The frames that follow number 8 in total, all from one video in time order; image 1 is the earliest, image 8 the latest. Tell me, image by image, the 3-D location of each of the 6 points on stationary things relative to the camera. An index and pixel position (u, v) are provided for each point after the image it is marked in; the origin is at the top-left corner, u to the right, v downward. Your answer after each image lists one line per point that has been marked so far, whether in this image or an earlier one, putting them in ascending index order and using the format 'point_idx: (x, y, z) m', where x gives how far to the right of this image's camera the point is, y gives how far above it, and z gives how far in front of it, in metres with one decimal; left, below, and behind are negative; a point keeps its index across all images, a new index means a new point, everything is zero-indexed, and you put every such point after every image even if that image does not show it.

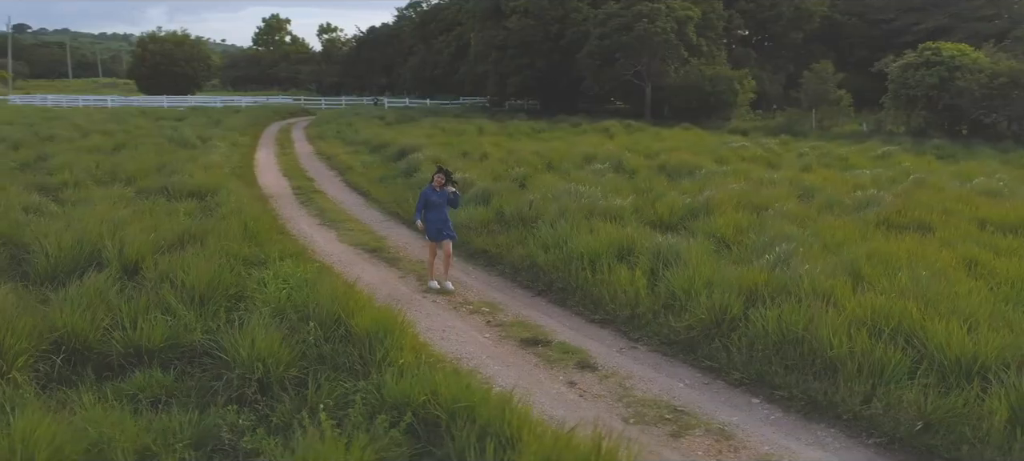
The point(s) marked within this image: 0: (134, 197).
0: (-5.3, +0.5, +10.6) m
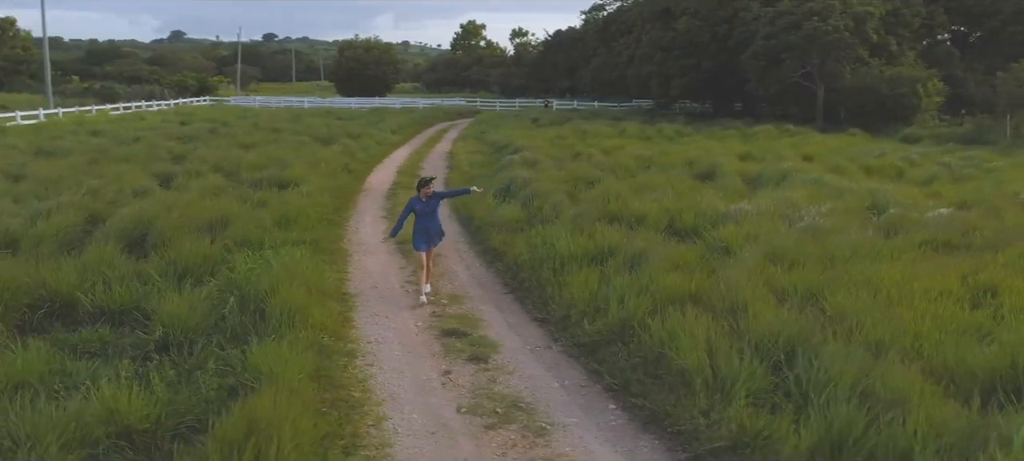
0: (-4.6, +0.7, +12.2) m
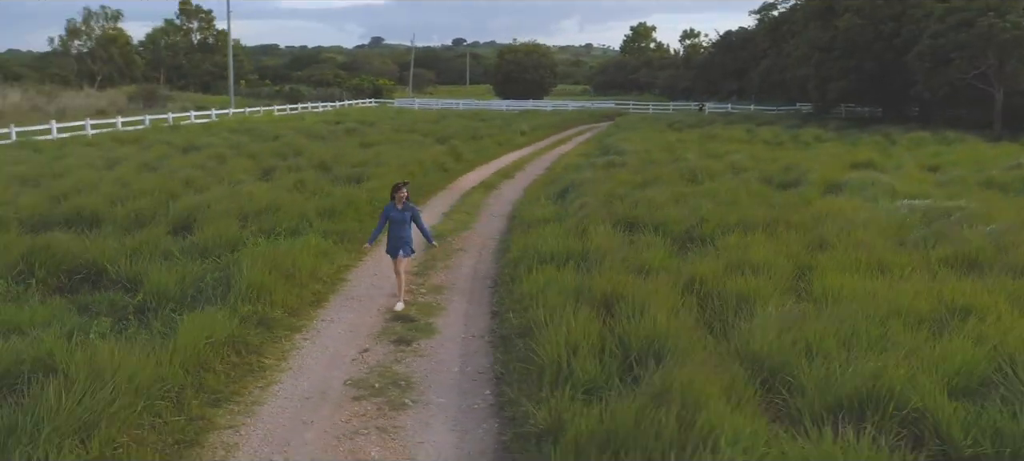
0: (-3.6, +0.9, +13.5) m
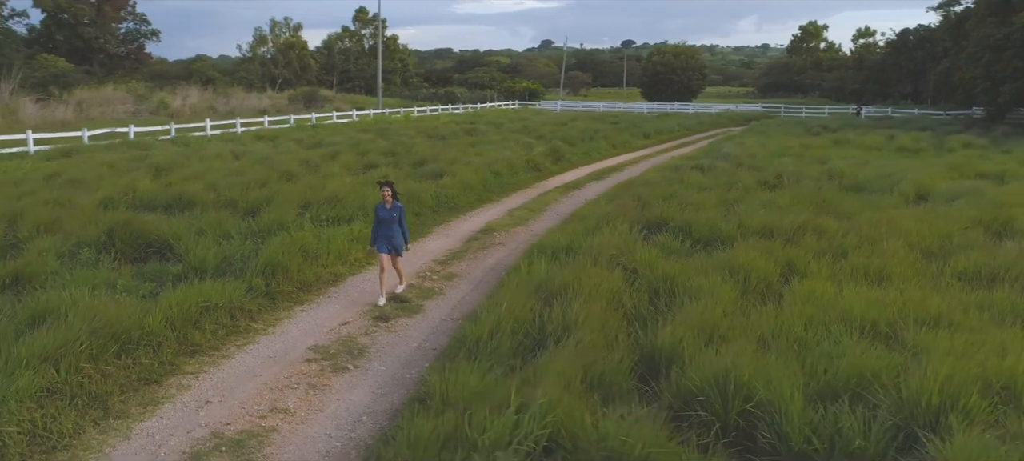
0: (-2.3, +1.0, +14.7) m
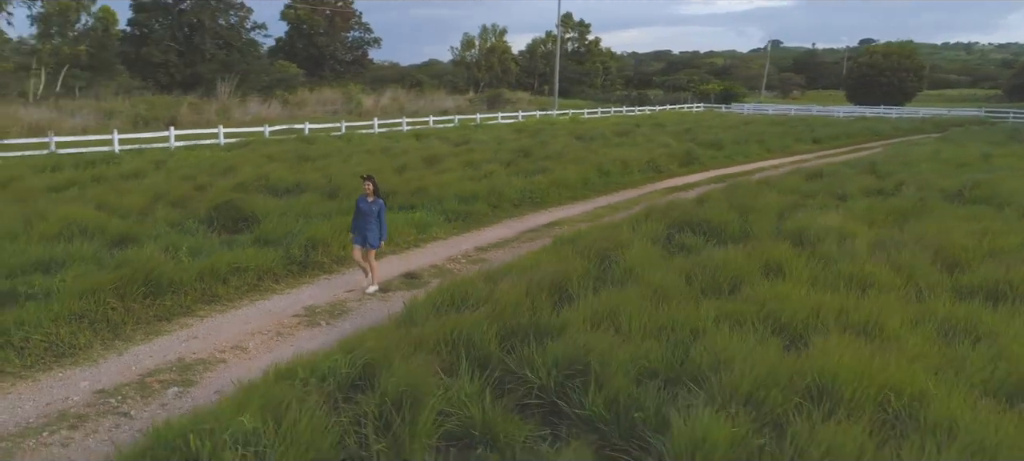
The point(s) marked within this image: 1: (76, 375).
0: (-0.3, +1.2, +15.8) m
1: (-3.3, -1.1, +5.7) m
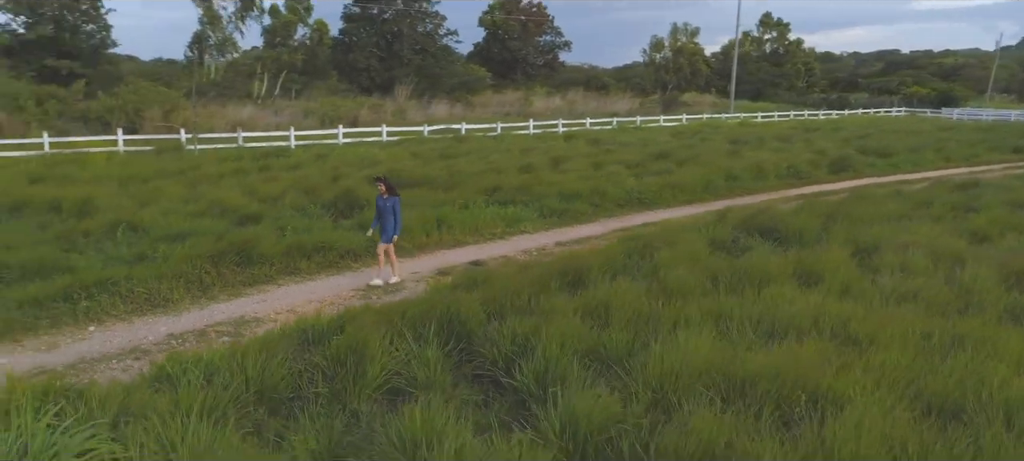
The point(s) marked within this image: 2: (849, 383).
0: (+2.2, +1.2, +16.2) m
1: (-3.3, -0.8, +7.1) m
2: (+2.1, -0.9, +4.7) m
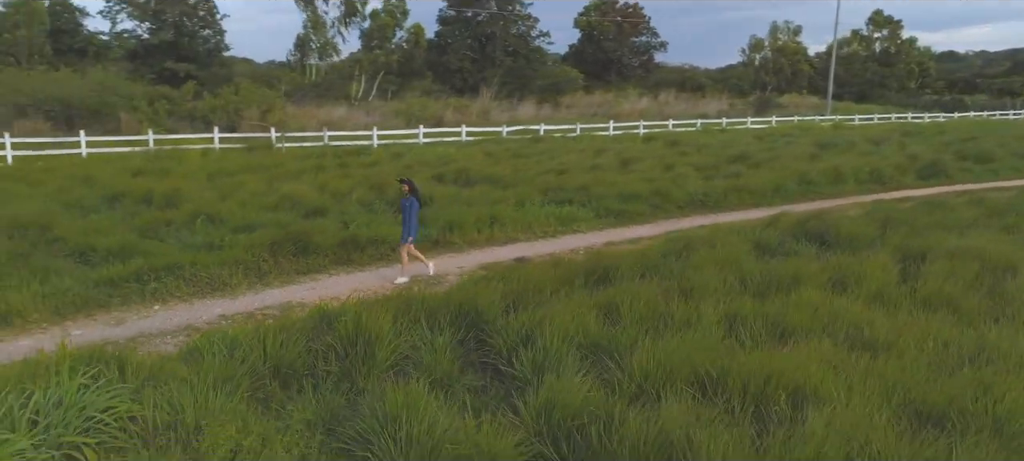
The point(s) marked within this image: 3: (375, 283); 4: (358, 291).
0: (+3.6, +1.2, +16.0) m
1: (-3.0, -0.7, +7.8) m
2: (+2.0, -1.0, +4.7) m
3: (-1.5, -0.6, +8.7) m
4: (-1.7, -0.7, +8.3) m
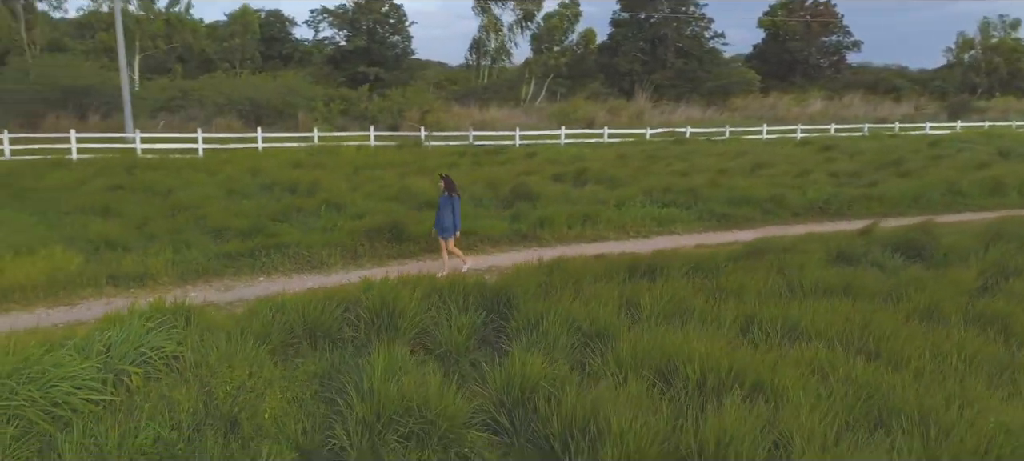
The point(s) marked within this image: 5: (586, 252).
0: (+6.1, +1.0, +15.4) m
1: (-2.4, -0.6, +8.9) m
2: (+1.8, -1.0, +4.8) m
3: (-0.7, -0.5, +9.5) m
4: (-0.9, -0.6, +9.1) m
5: (+1.1, -0.3, +10.3) m
